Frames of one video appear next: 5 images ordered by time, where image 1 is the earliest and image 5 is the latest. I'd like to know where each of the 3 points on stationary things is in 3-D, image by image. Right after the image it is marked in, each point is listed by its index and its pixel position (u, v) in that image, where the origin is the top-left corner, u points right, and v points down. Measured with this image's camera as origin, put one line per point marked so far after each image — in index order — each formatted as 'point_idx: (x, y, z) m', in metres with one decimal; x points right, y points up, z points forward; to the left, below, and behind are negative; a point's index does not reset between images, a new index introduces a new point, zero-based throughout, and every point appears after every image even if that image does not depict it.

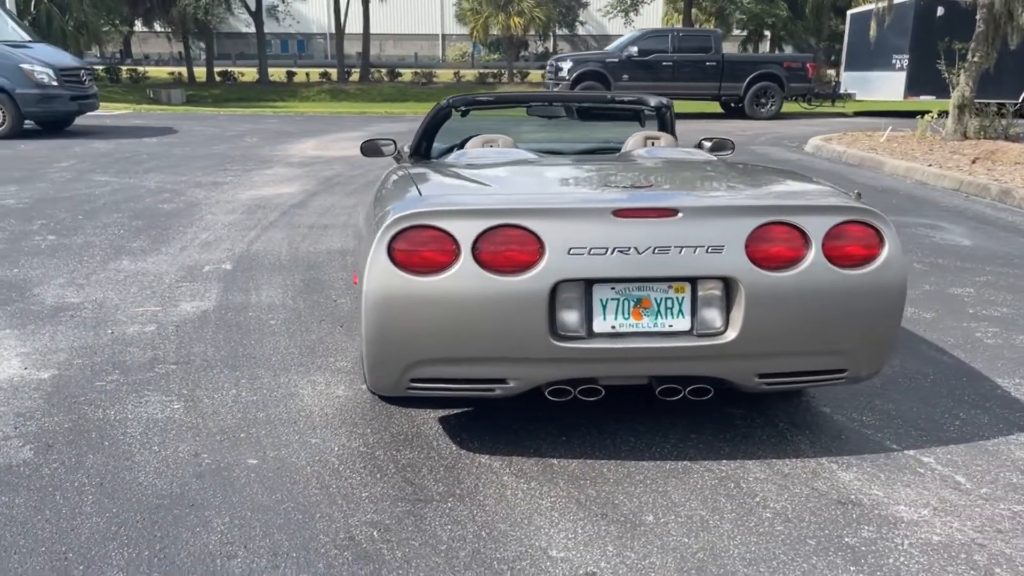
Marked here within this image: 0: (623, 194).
0: (+0.4, +0.4, +3.1) m
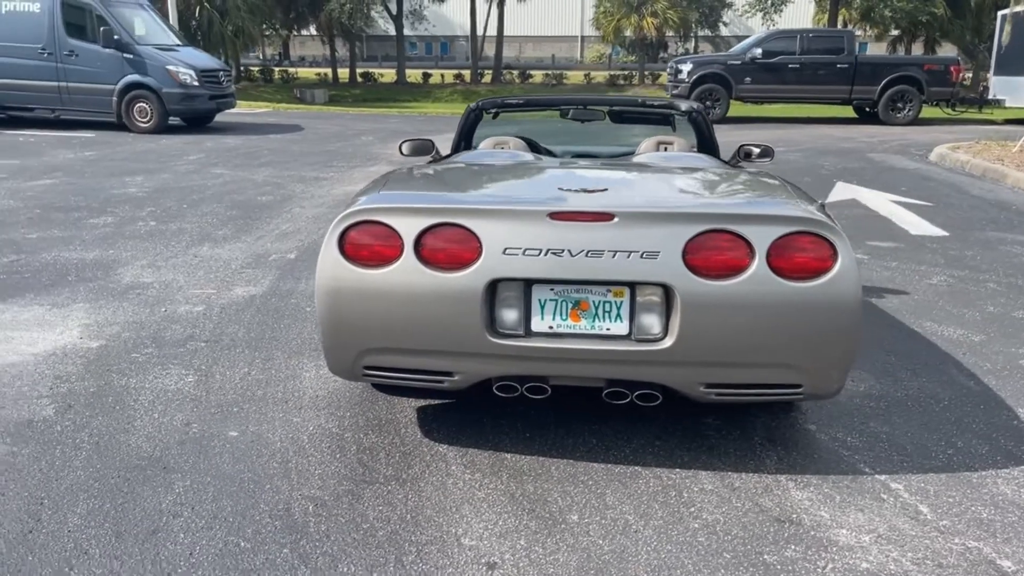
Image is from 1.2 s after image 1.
0: (+0.2, +0.4, +3.2) m
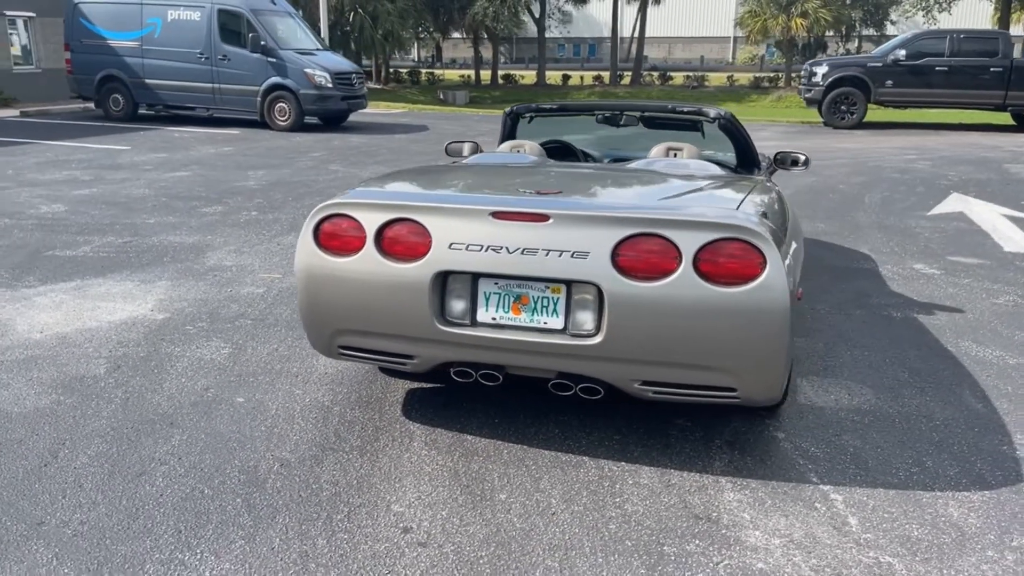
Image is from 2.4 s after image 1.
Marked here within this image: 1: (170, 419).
0: (0.0, +0.4, +3.4) m
1: (-1.7, -0.6, +3.9) m
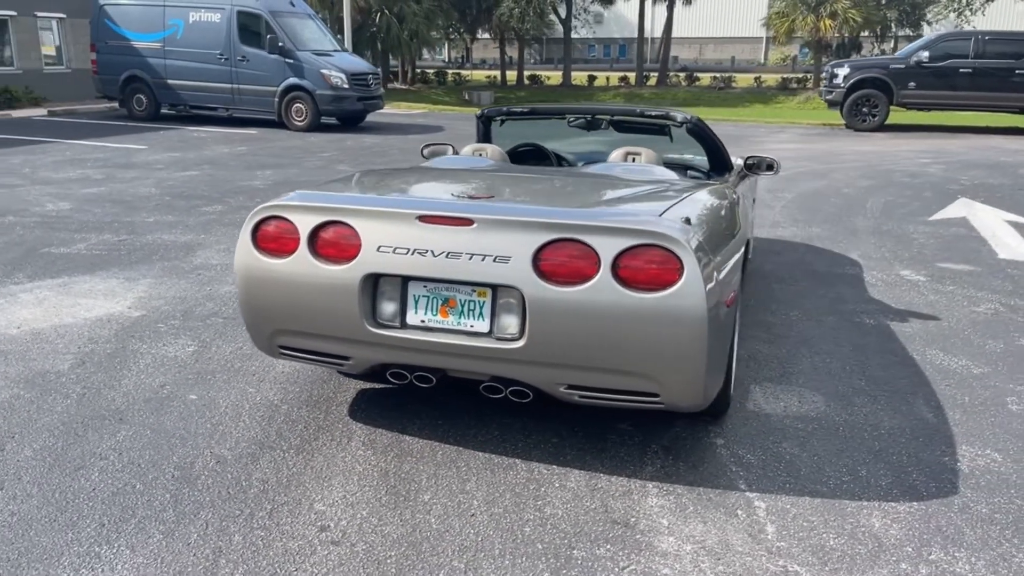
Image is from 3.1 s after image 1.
0: (-0.2, +0.4, +3.4) m
1: (-1.9, -0.6, +4.0) m
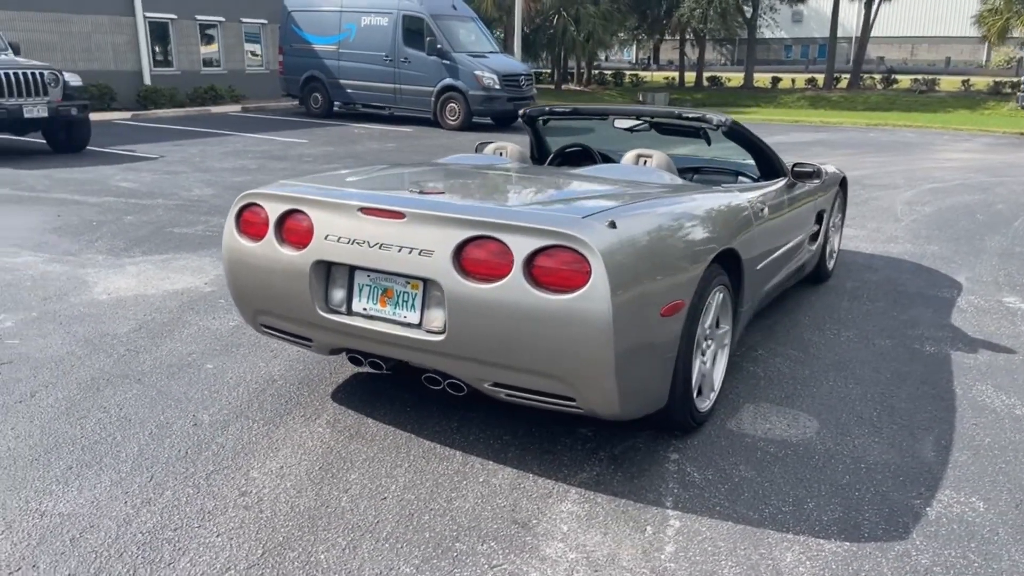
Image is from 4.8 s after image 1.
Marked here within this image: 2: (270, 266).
0: (-0.5, +0.4, +3.6) m
1: (-2.1, -0.5, +4.5) m
2: (-1.1, +0.1, +3.7) m
